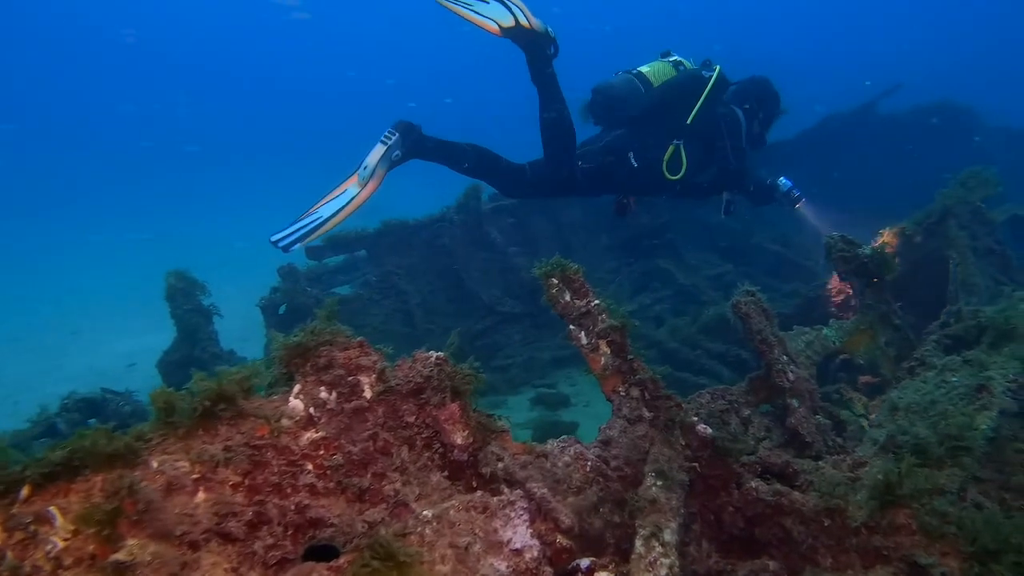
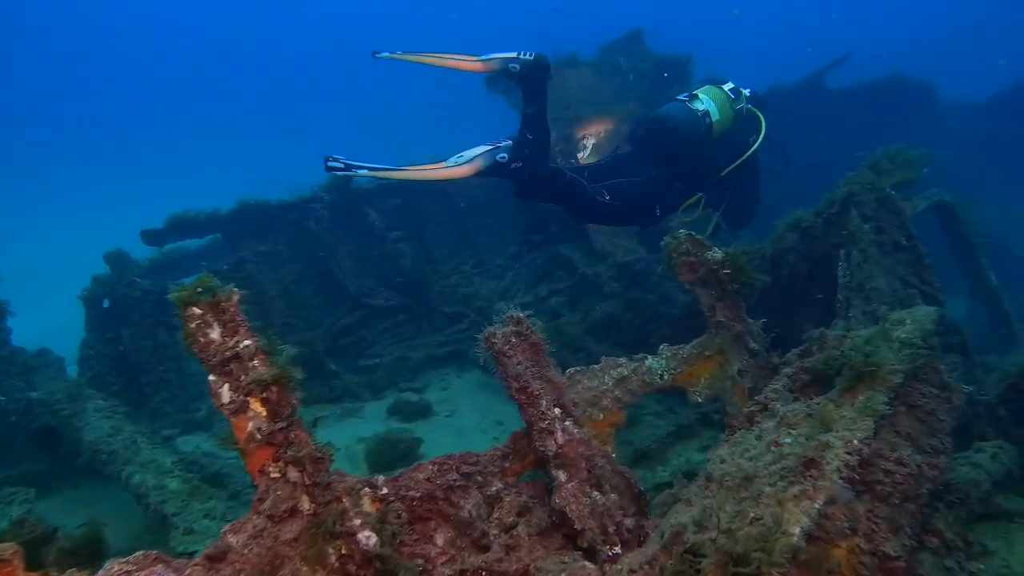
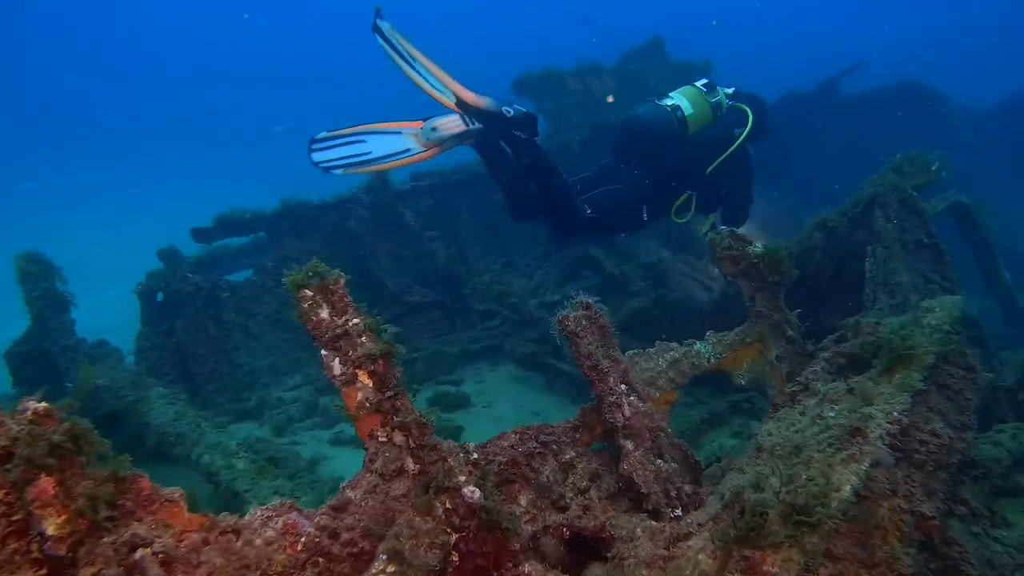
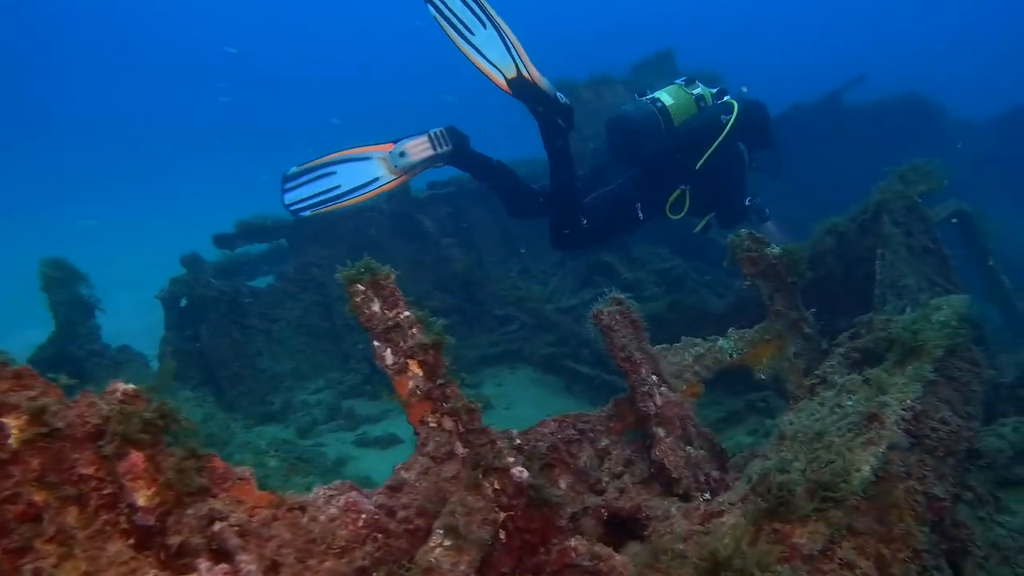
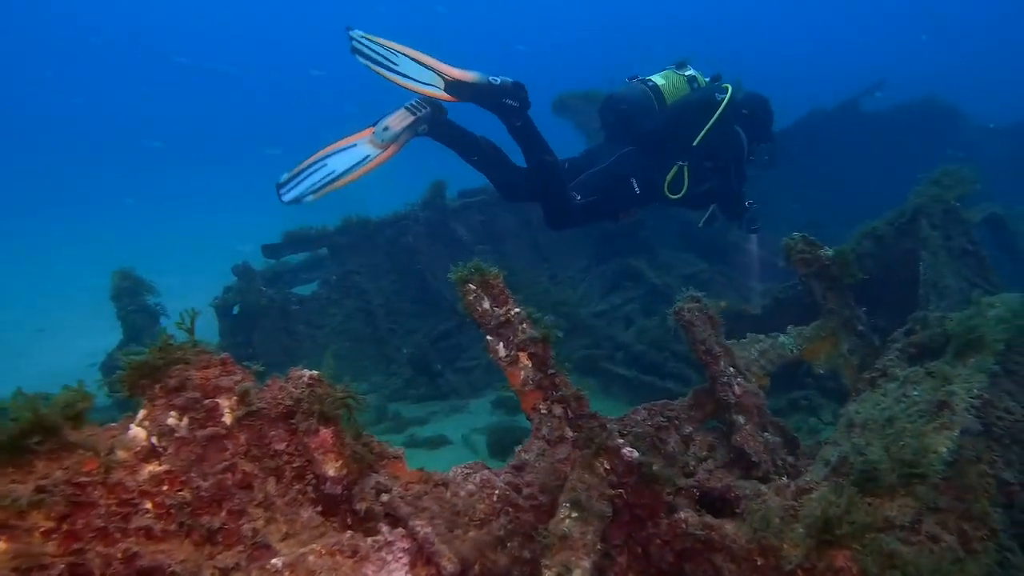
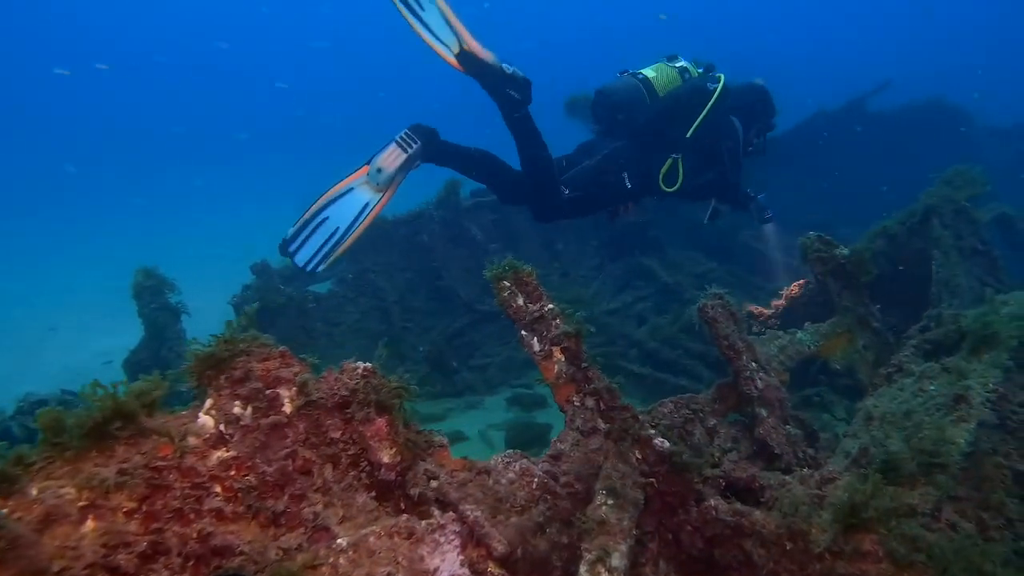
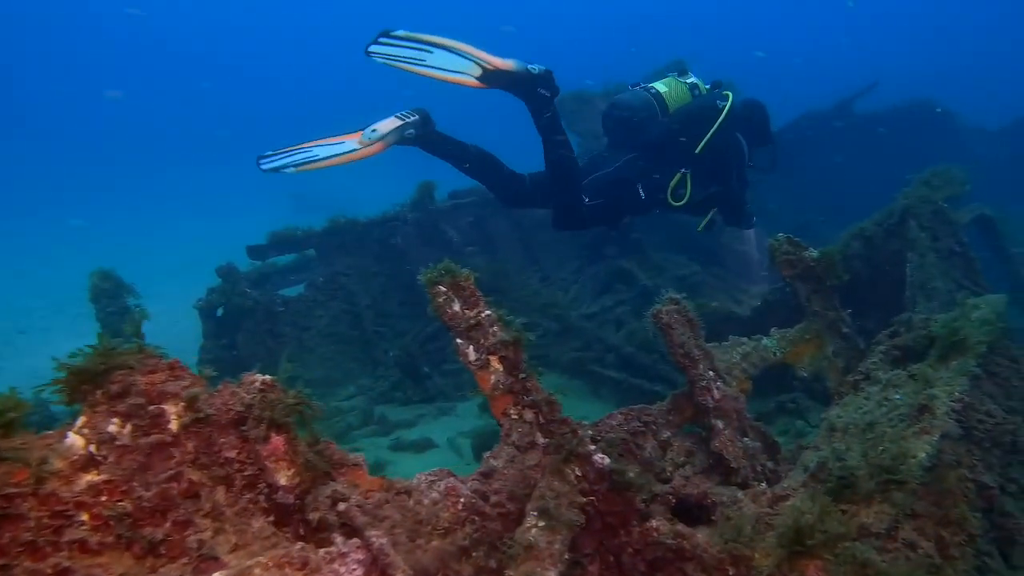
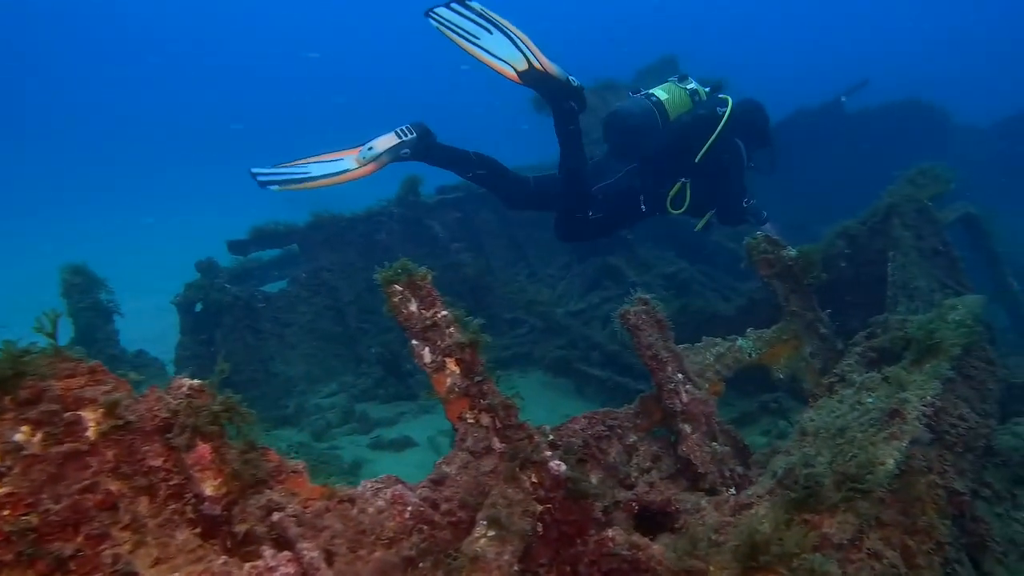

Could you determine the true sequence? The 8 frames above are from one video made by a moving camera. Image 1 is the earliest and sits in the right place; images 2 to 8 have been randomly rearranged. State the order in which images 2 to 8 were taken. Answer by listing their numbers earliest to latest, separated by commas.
6, 5, 7, 8, 4, 3, 2
